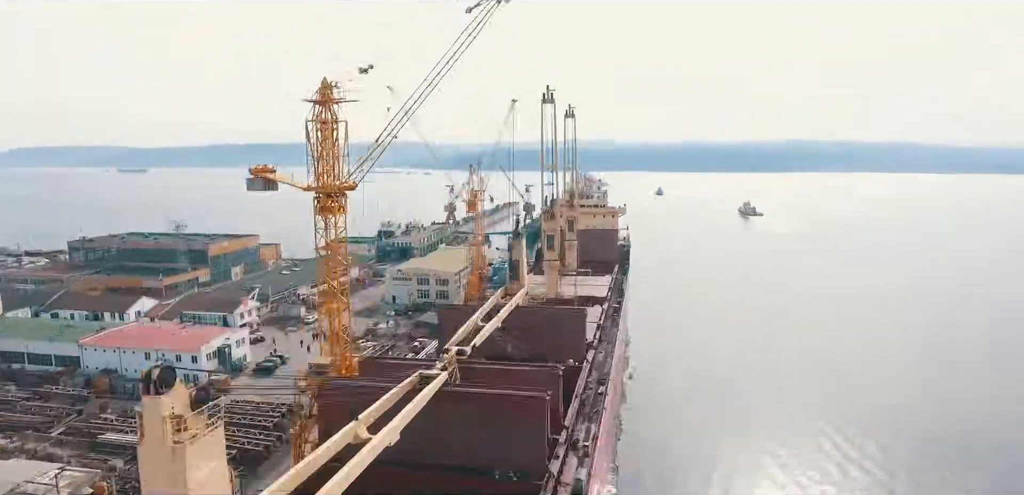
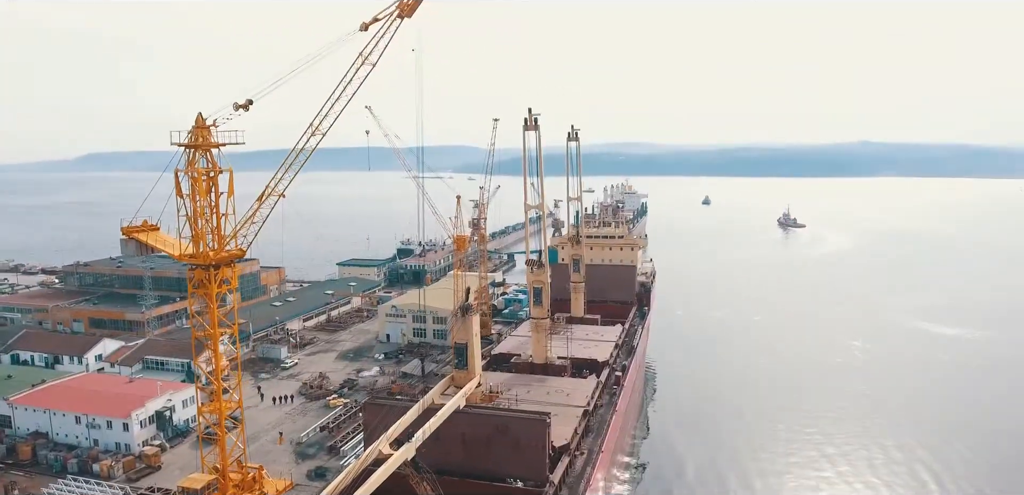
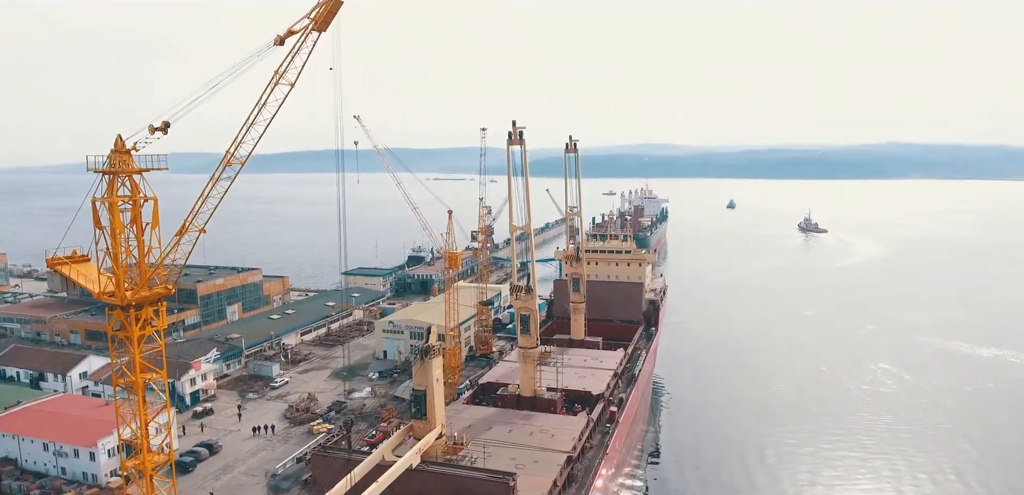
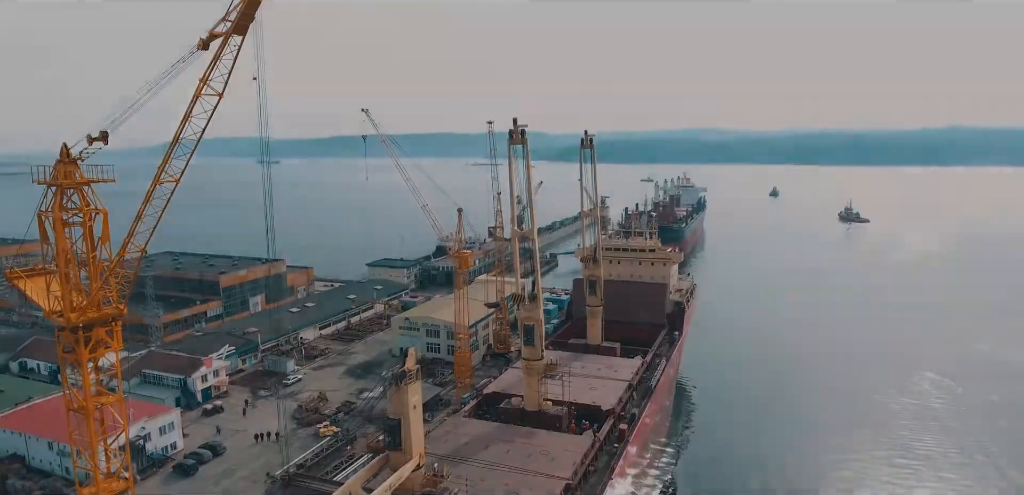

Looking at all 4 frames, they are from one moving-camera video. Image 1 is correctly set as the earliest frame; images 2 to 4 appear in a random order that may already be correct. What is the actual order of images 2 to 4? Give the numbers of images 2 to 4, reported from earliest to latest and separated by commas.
2, 3, 4
